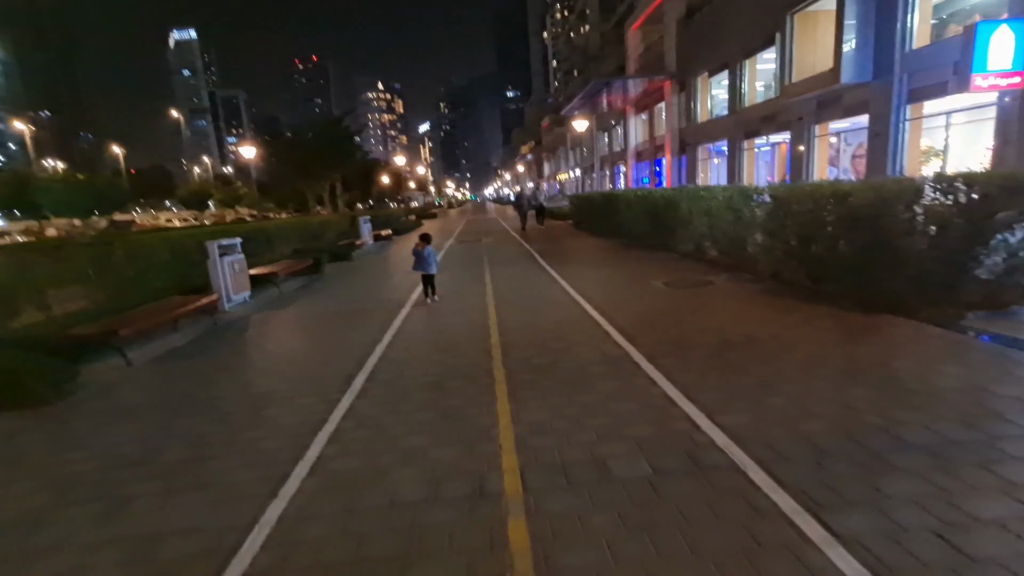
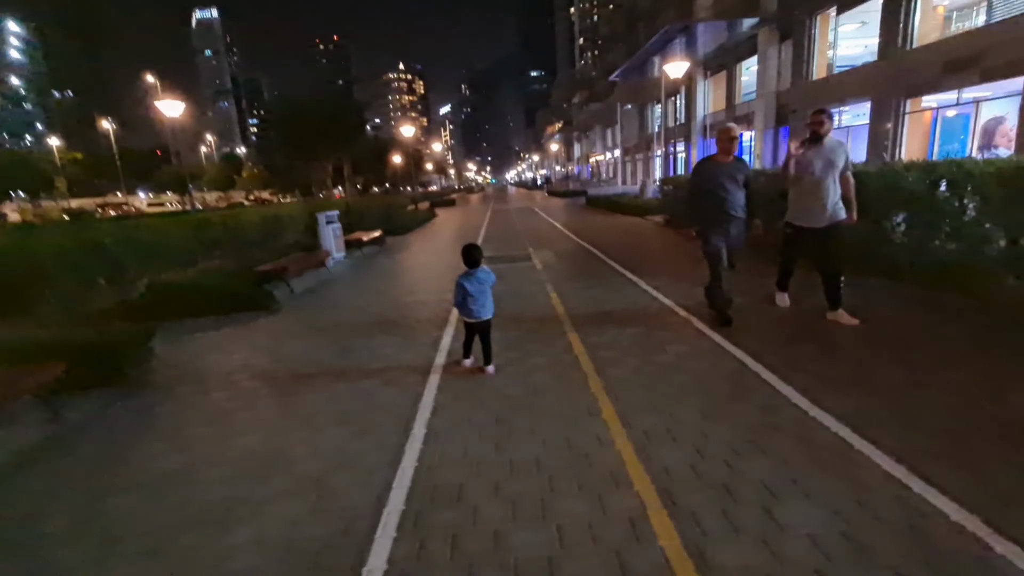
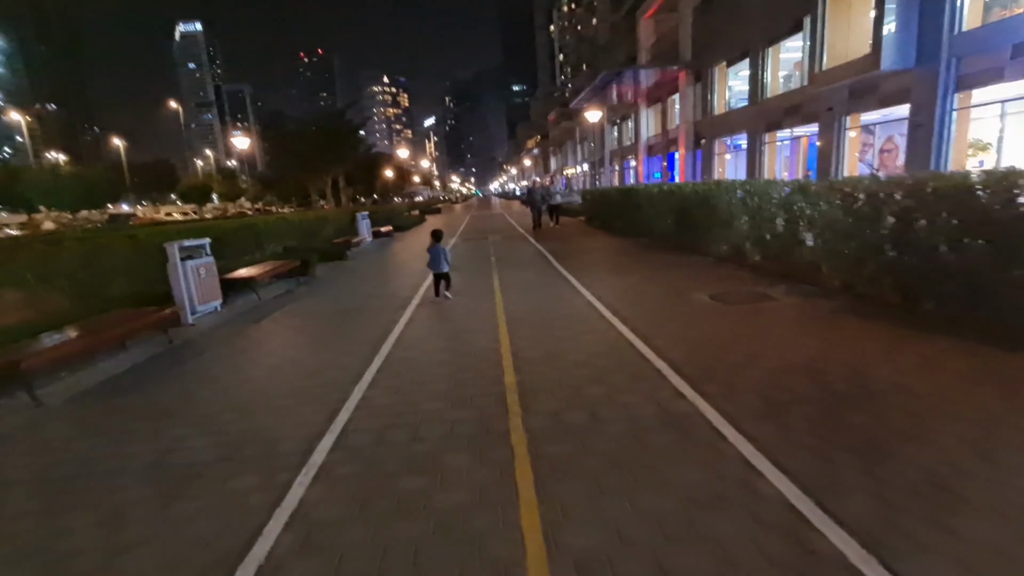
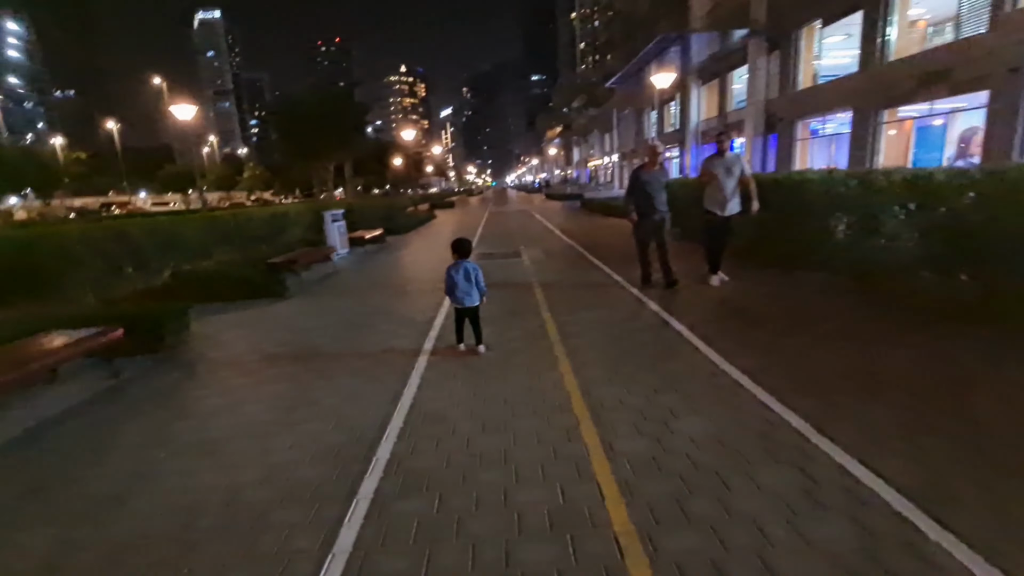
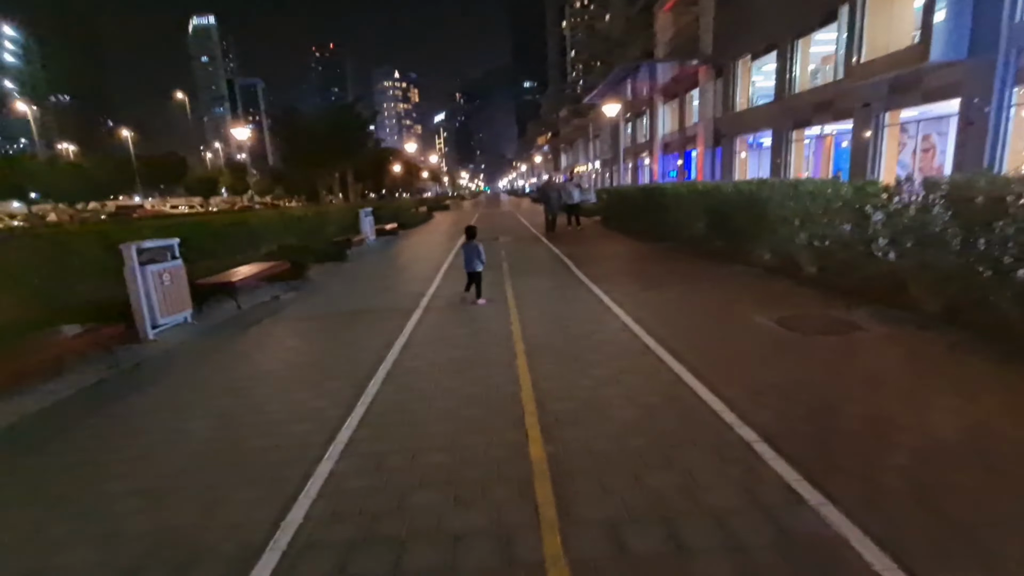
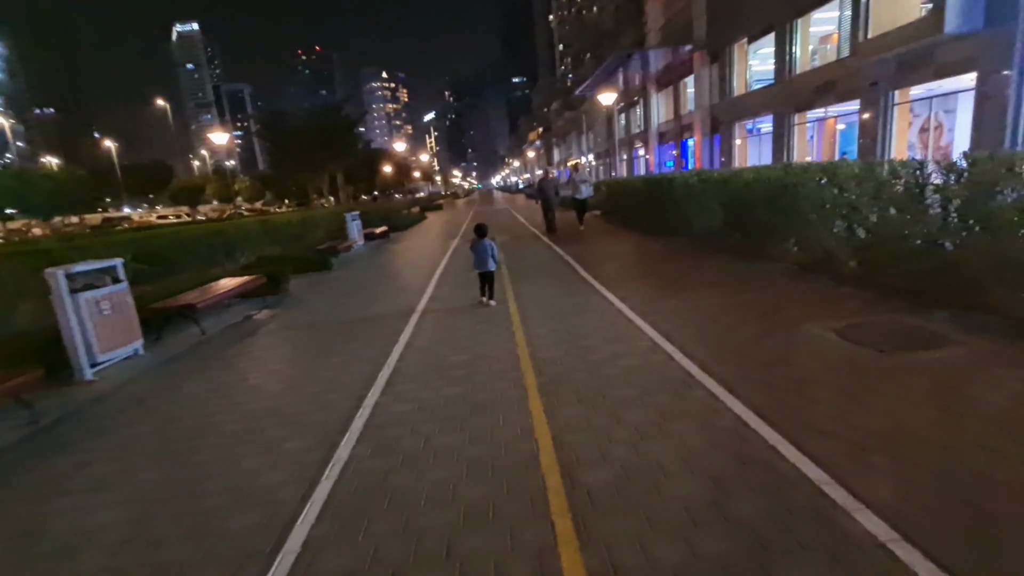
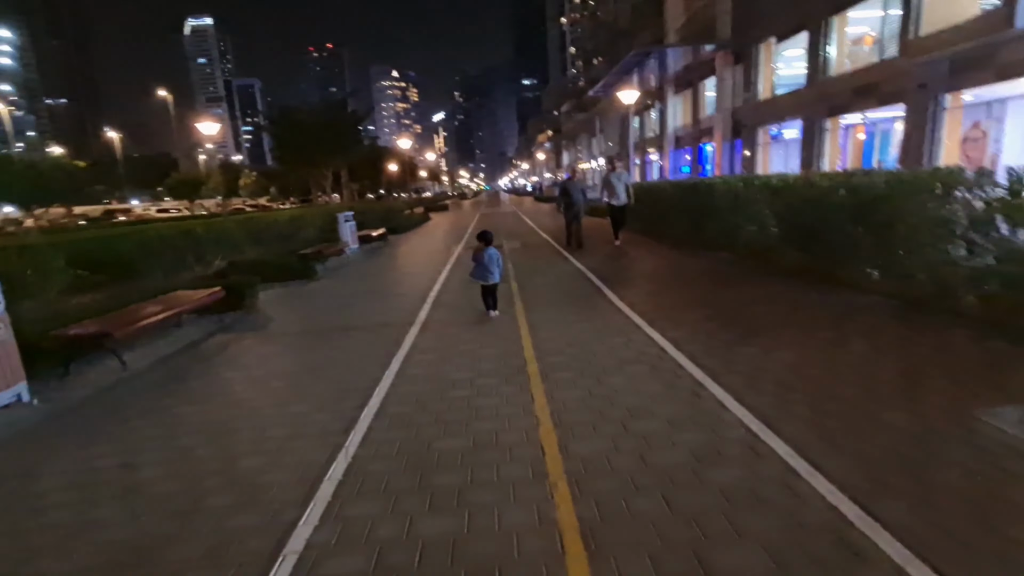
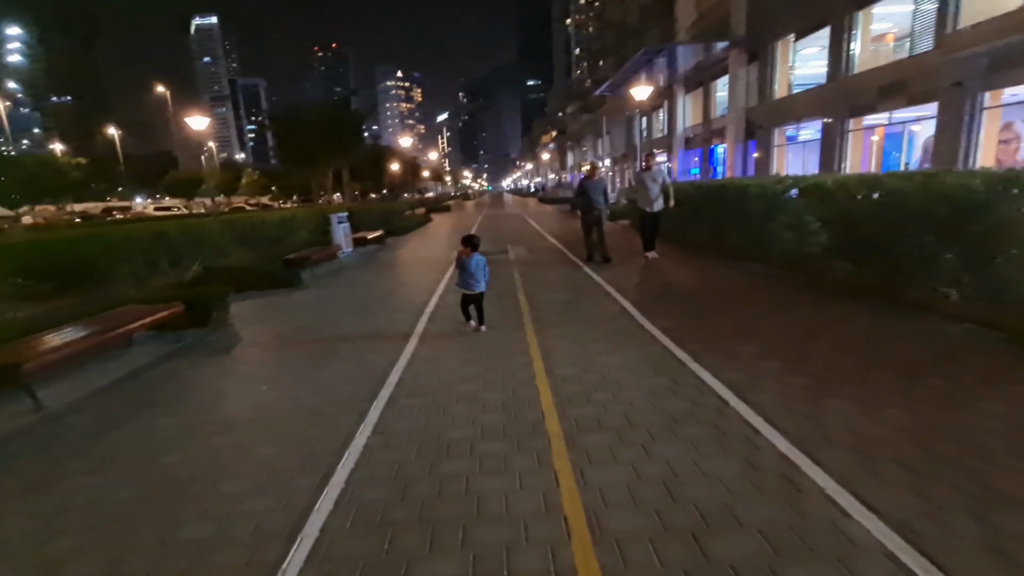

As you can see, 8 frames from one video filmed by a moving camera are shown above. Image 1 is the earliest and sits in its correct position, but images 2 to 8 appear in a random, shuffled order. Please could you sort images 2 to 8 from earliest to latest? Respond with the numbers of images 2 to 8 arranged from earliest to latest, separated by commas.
3, 5, 6, 7, 8, 4, 2
